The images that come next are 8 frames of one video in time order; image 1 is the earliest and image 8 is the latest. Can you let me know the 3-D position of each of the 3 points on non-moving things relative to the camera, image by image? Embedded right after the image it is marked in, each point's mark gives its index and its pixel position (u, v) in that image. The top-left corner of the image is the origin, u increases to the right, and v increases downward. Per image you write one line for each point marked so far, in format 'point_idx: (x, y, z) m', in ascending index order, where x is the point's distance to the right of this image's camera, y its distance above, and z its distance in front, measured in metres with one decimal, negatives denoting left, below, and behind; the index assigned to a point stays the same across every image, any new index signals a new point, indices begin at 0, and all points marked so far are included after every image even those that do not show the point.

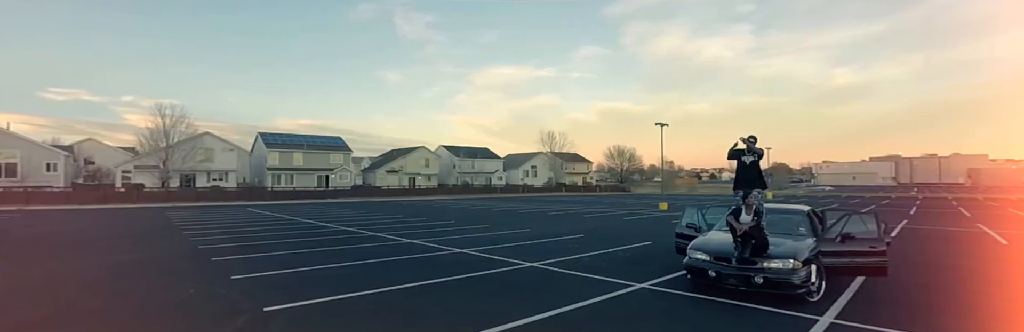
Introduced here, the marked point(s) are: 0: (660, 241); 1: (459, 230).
0: (+3.5, -1.8, +11.2) m
1: (-1.7, -1.9, +13.7) m
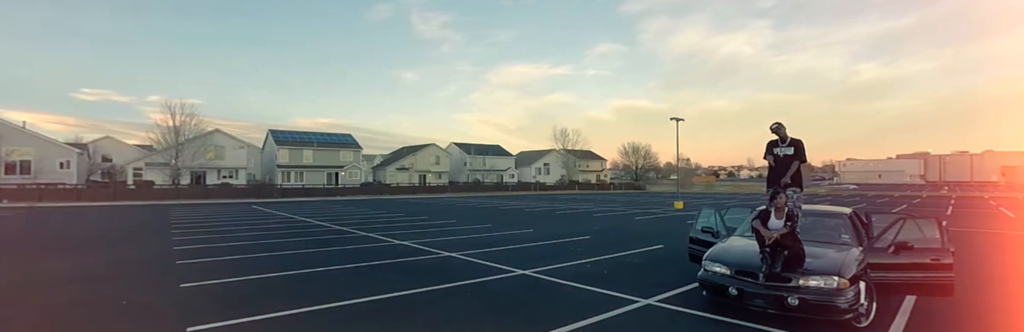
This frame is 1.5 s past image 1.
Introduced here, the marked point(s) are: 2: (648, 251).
0: (+3.5, -1.7, +10.2) m
1: (-1.7, -1.8, +12.9) m
2: (+2.7, -1.7, +9.1) m
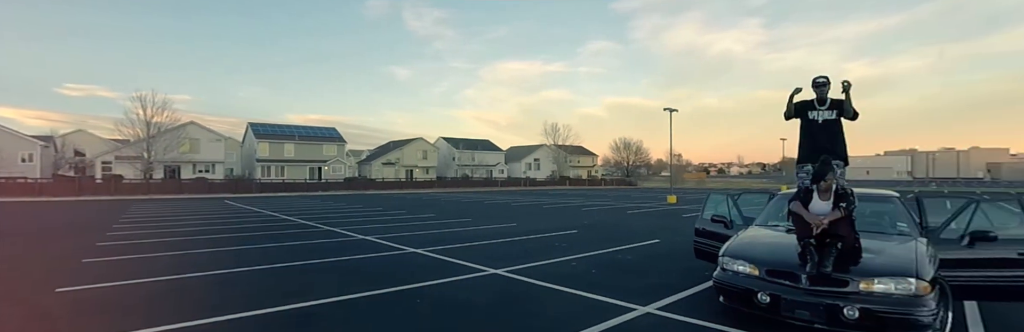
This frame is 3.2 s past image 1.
0: (+3.1, -1.4, +9.1) m
1: (-2.1, -1.5, +11.7) m
2: (+2.3, -1.4, +8.0) m
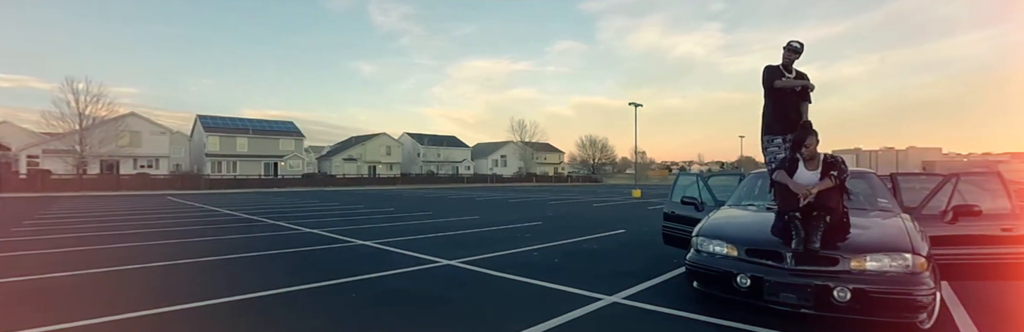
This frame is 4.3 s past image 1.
0: (+2.3, -1.2, +8.9) m
1: (-3.0, -1.3, +11.1) m
2: (+1.6, -1.2, +7.7) m
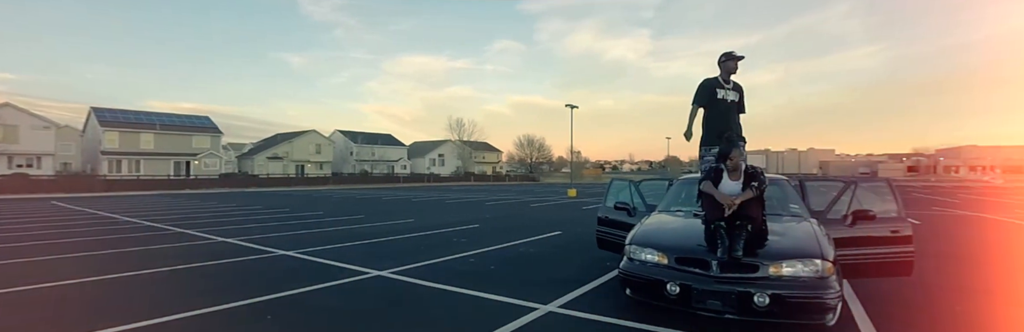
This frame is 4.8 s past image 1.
0: (+1.2, -1.3, +9.0) m
1: (-4.5, -1.3, +10.5) m
2: (+0.6, -1.2, +7.8) m
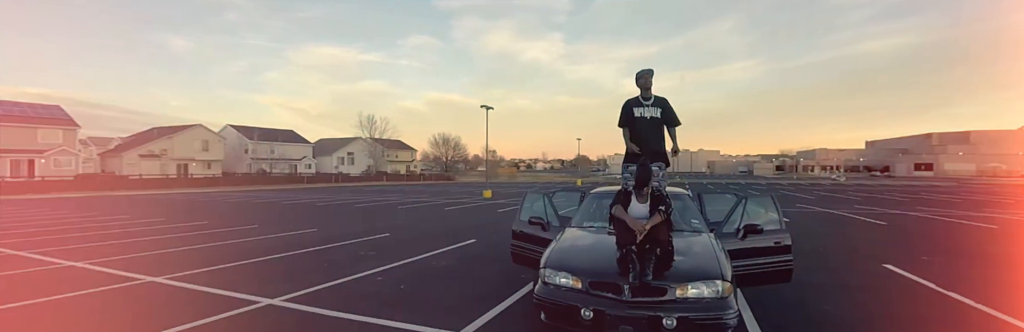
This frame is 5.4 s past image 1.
0: (-0.5, -1.4, +8.9) m
1: (-6.3, -1.4, +9.4) m
2: (-0.8, -1.3, +7.6) m
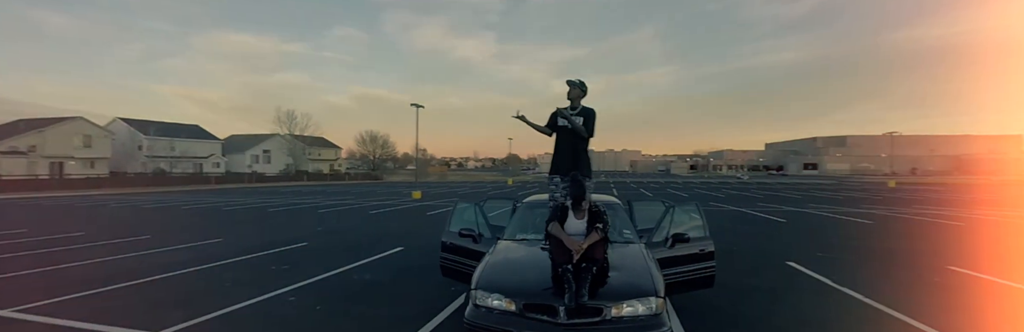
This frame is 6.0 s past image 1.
0: (-1.8, -1.4, +8.6) m
1: (-7.5, -1.4, +8.2) m
2: (-1.9, -1.4, +7.2) m
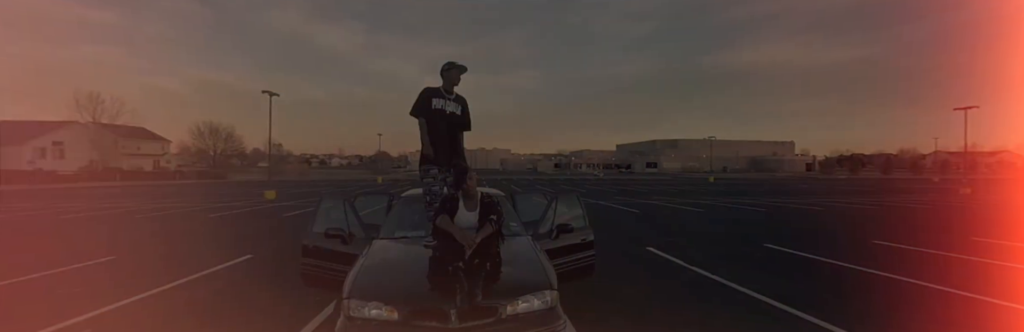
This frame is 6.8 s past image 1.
0: (-3.9, -1.4, +7.5) m
1: (-9.3, -1.4, +5.5) m
2: (-3.6, -1.3, +6.1) m
